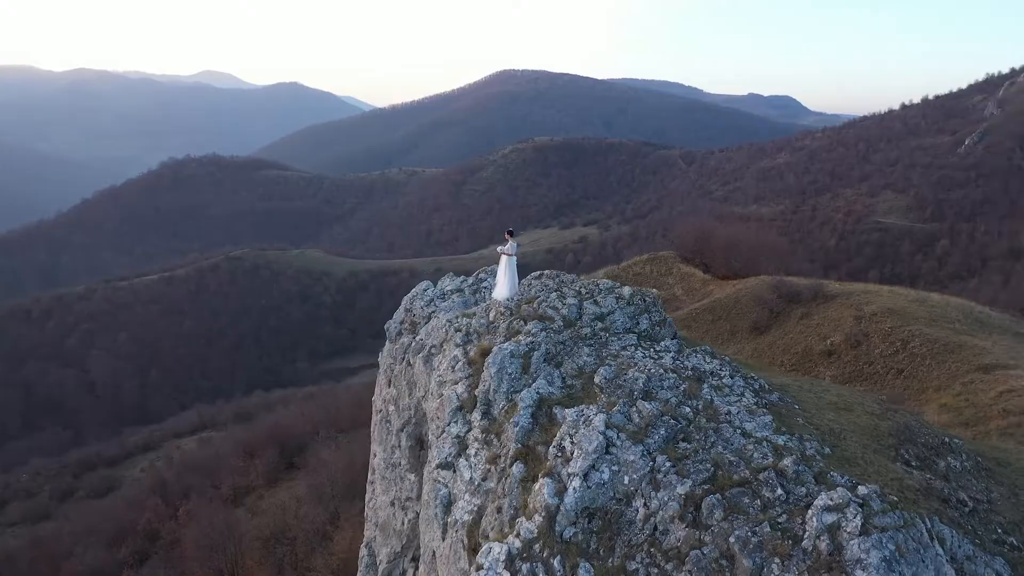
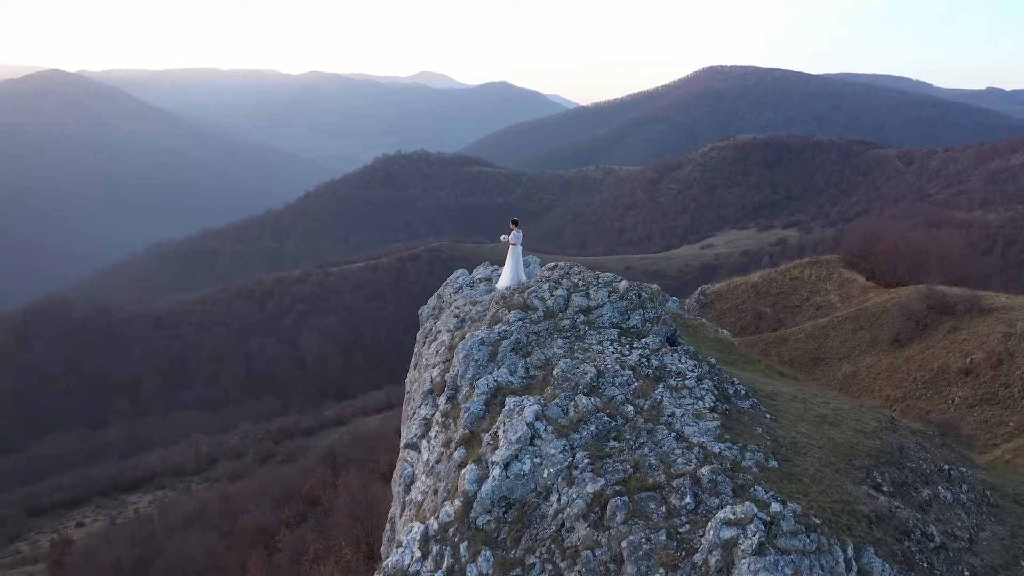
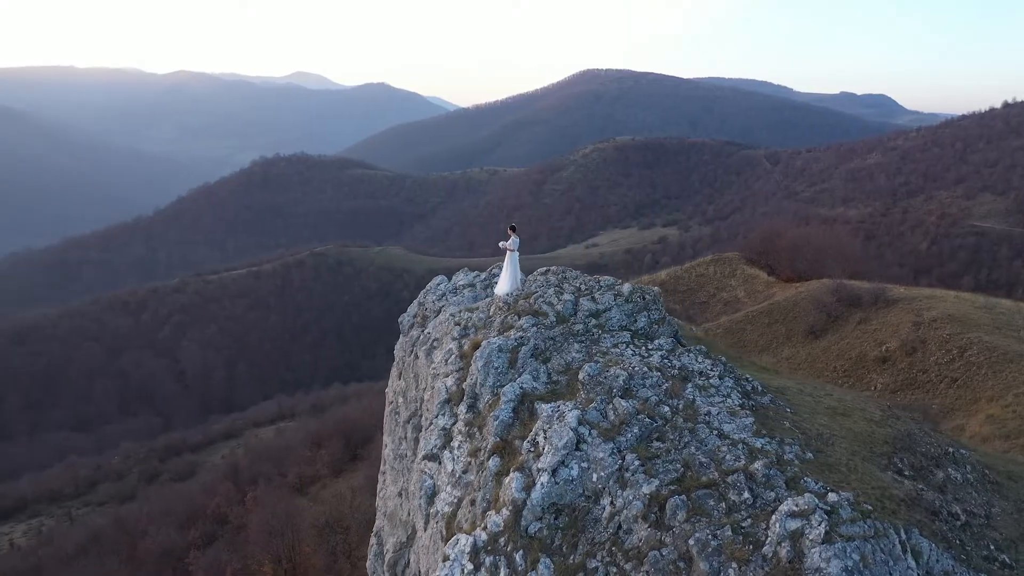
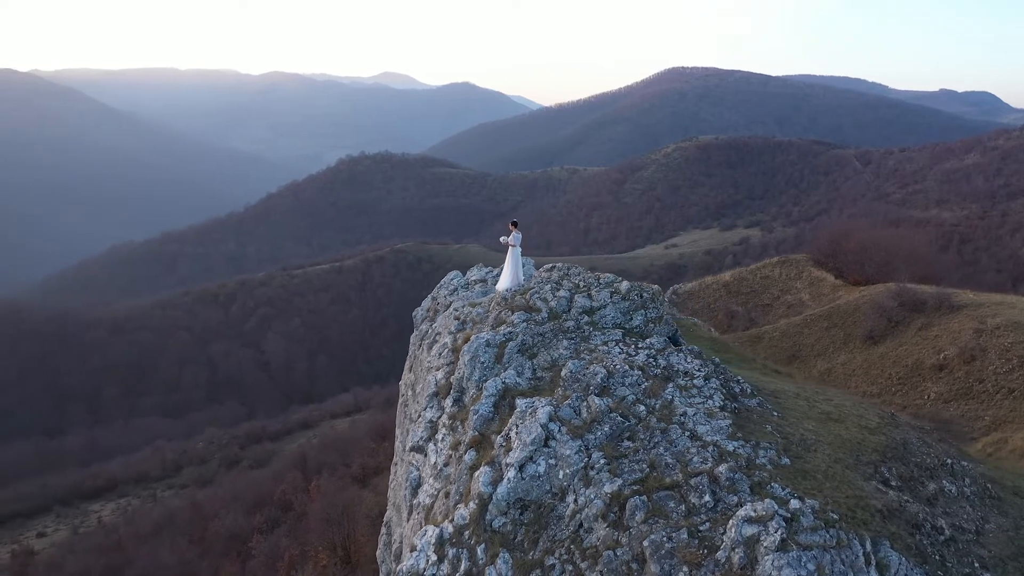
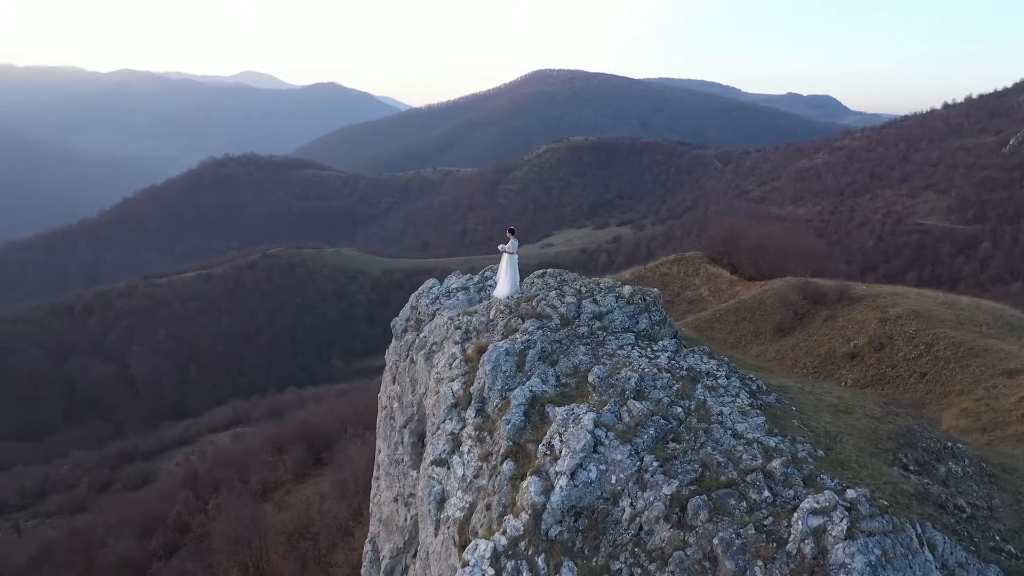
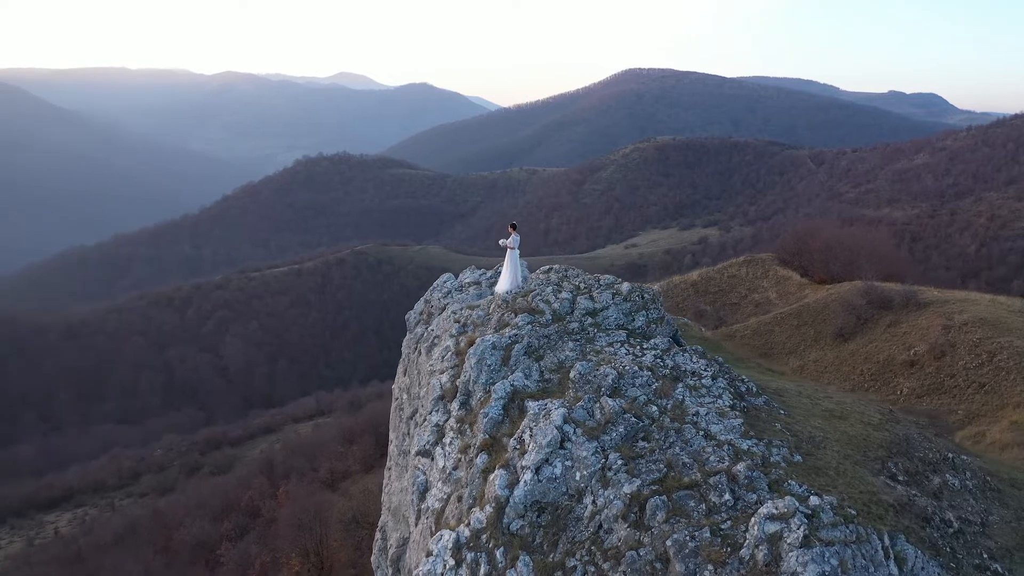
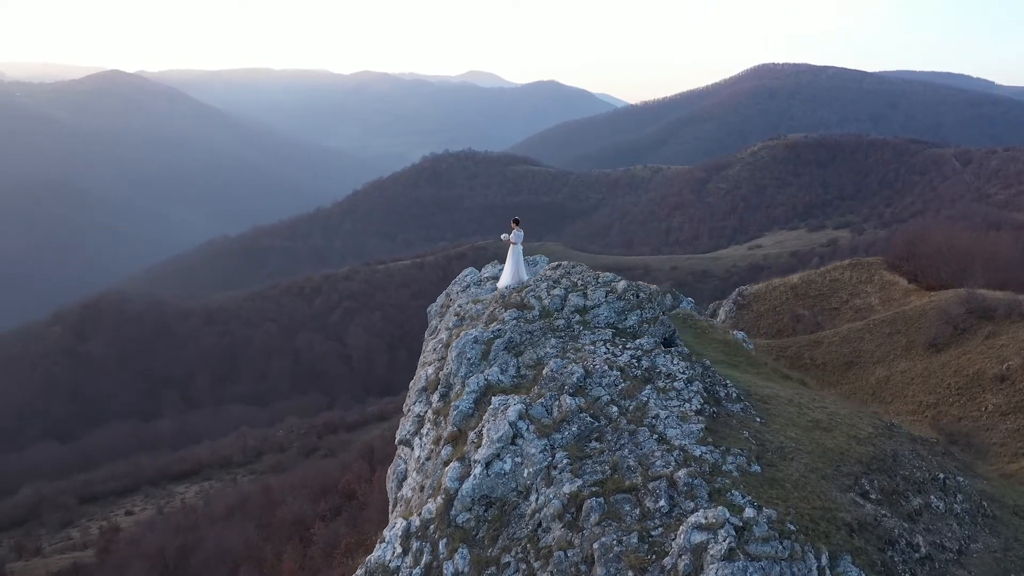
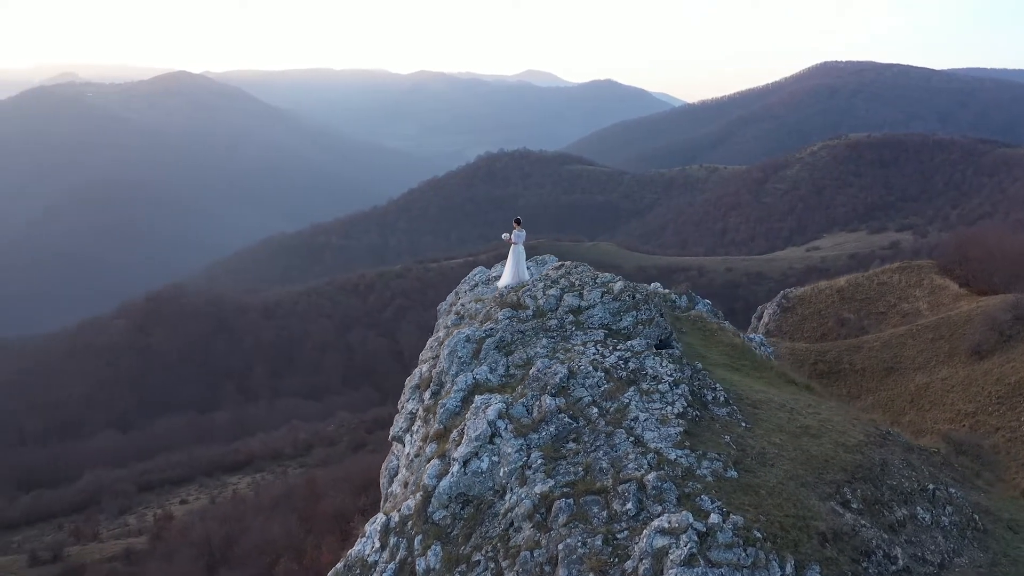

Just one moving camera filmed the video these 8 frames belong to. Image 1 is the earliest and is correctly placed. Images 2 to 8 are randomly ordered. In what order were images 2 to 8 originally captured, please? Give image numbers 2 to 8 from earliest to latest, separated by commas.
5, 3, 6, 4, 2, 7, 8
